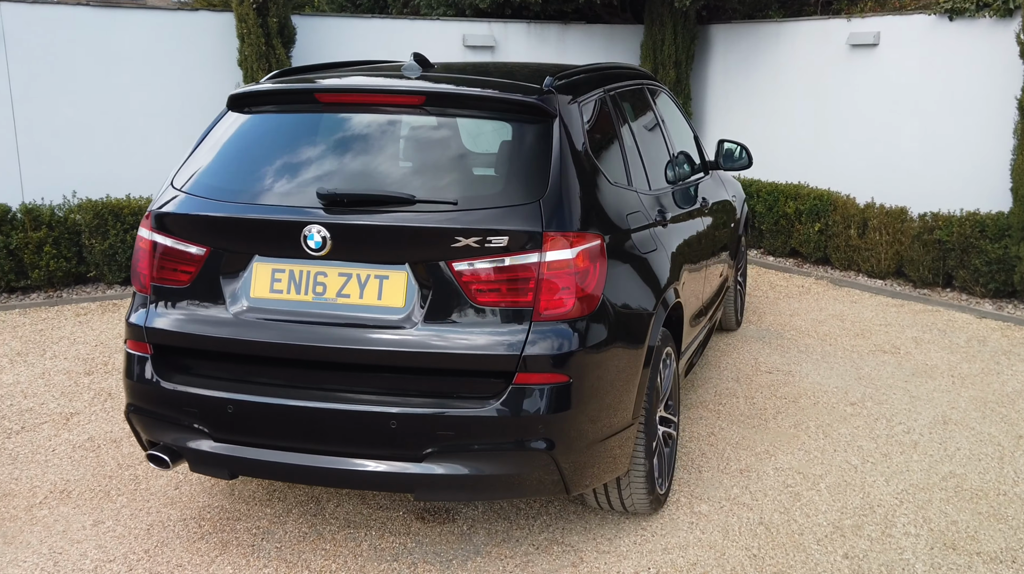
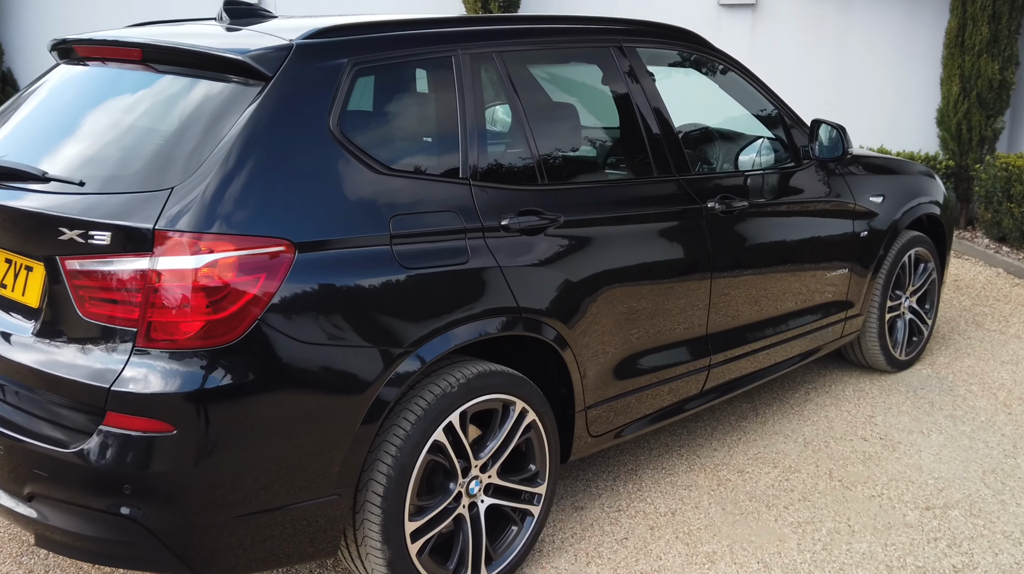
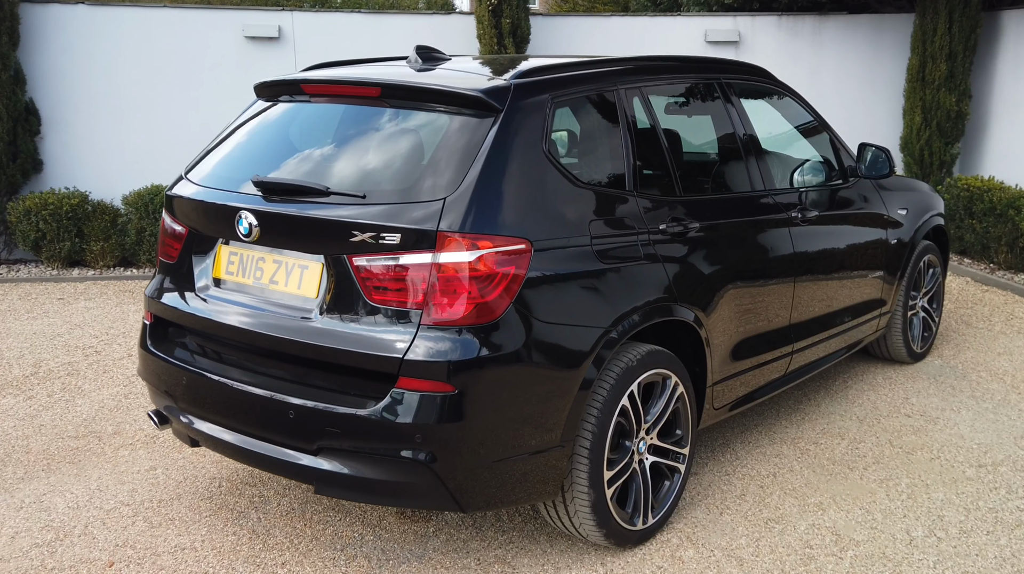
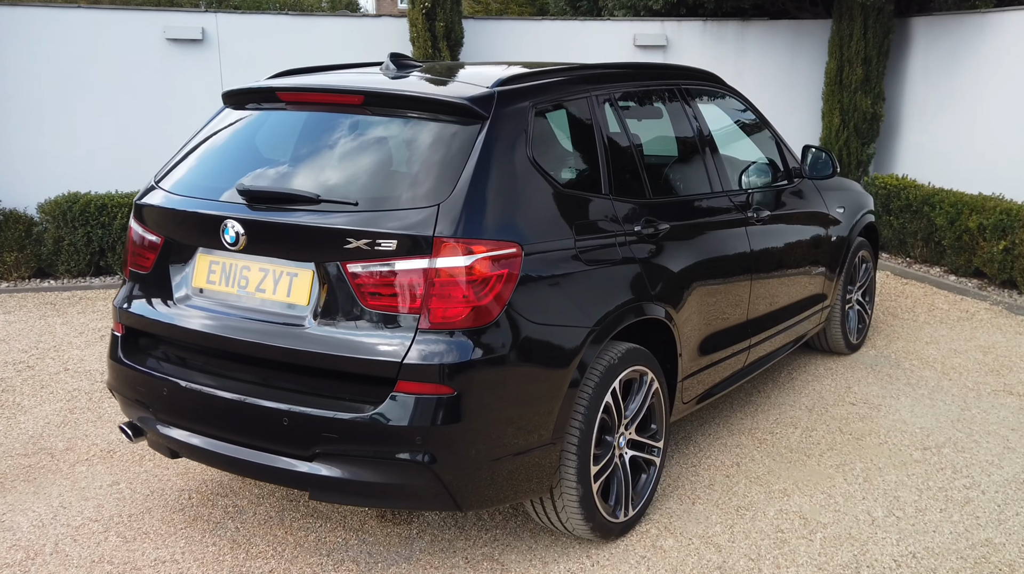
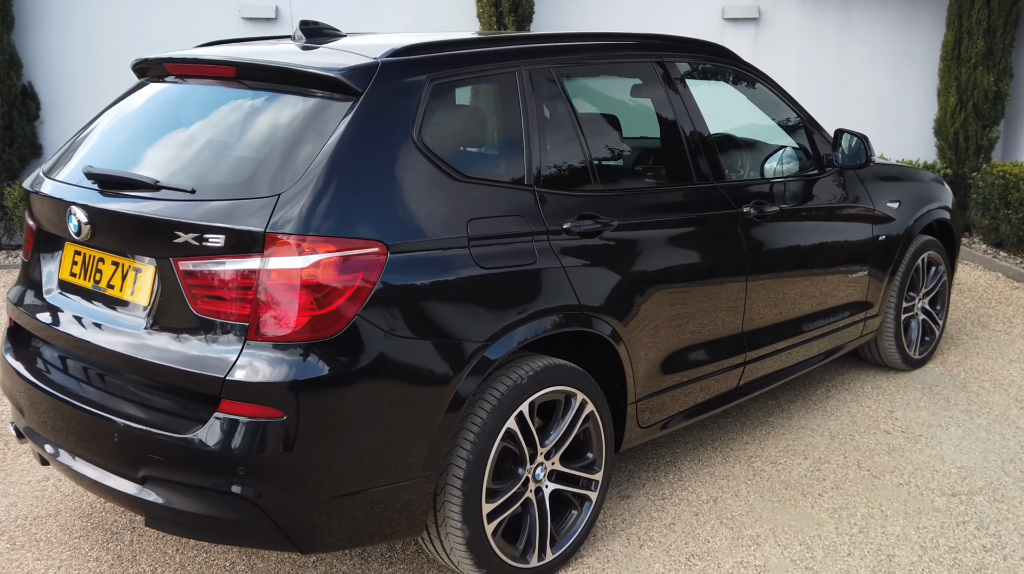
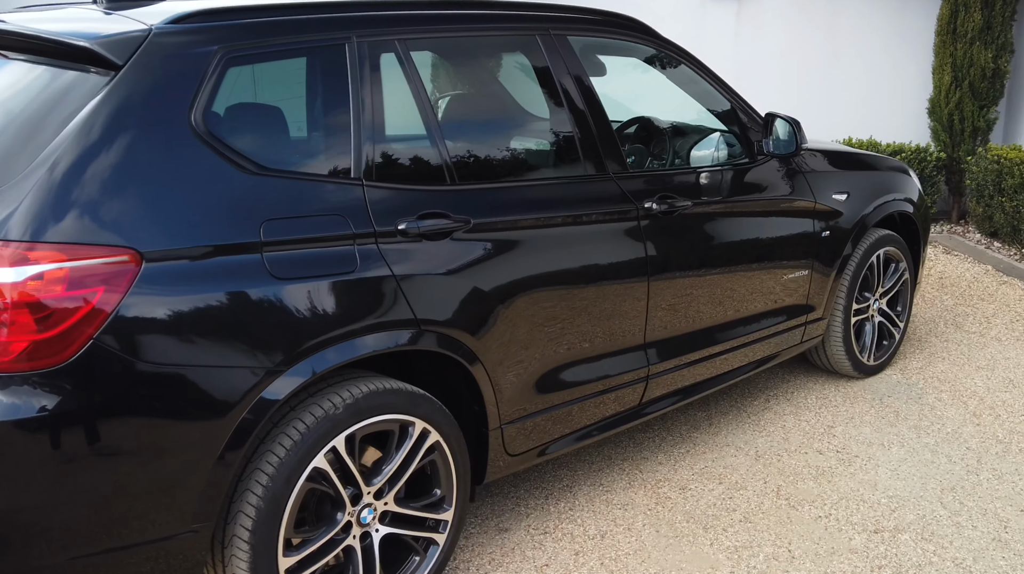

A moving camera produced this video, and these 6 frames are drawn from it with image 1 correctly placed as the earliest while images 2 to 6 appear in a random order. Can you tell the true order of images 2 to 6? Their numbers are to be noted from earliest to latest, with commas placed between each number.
4, 3, 5, 2, 6
